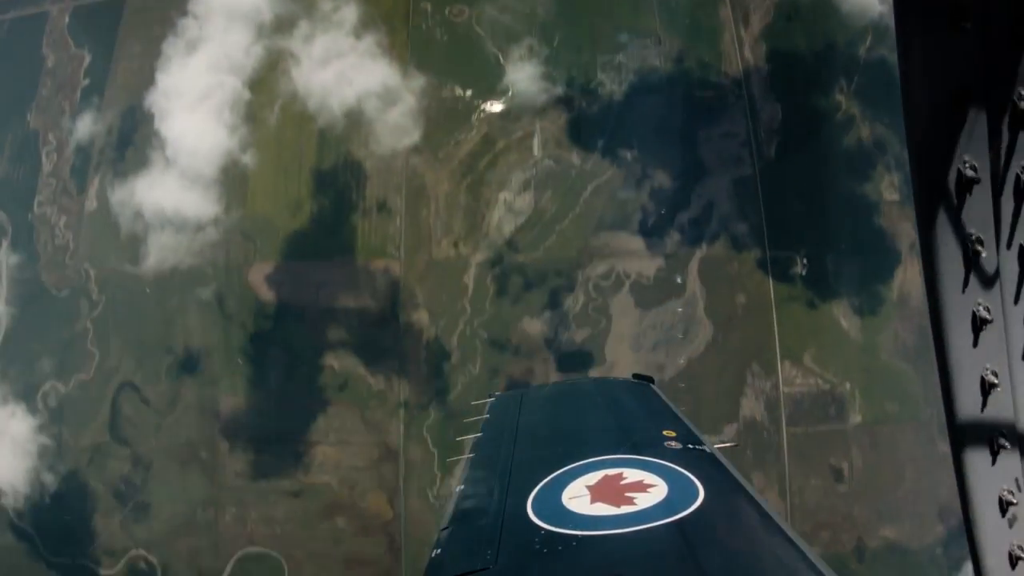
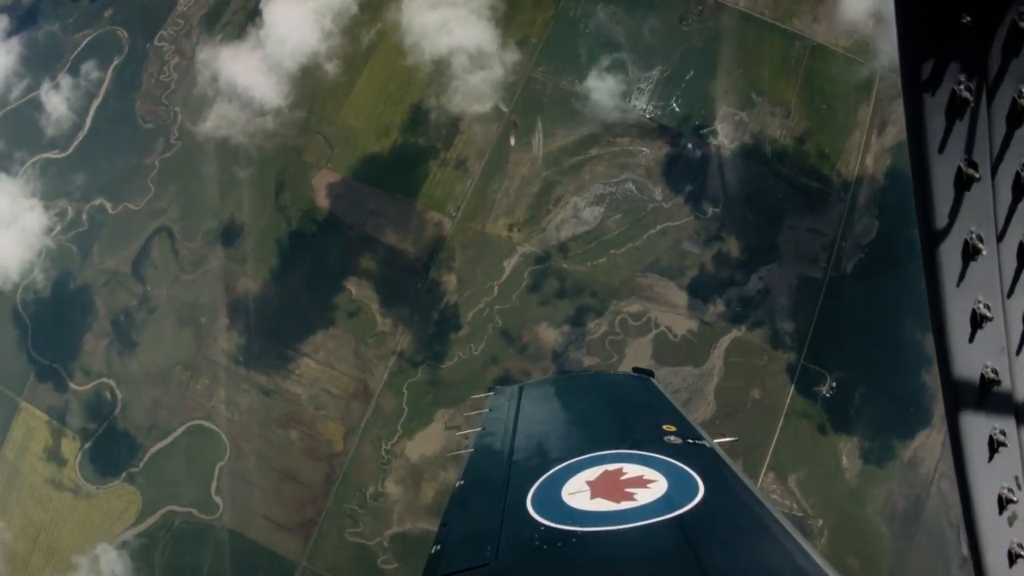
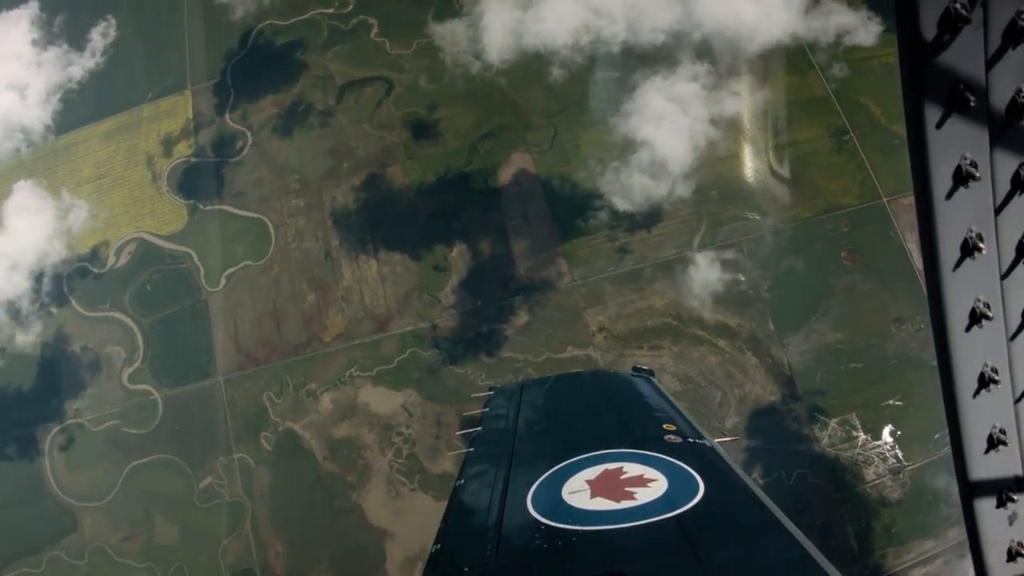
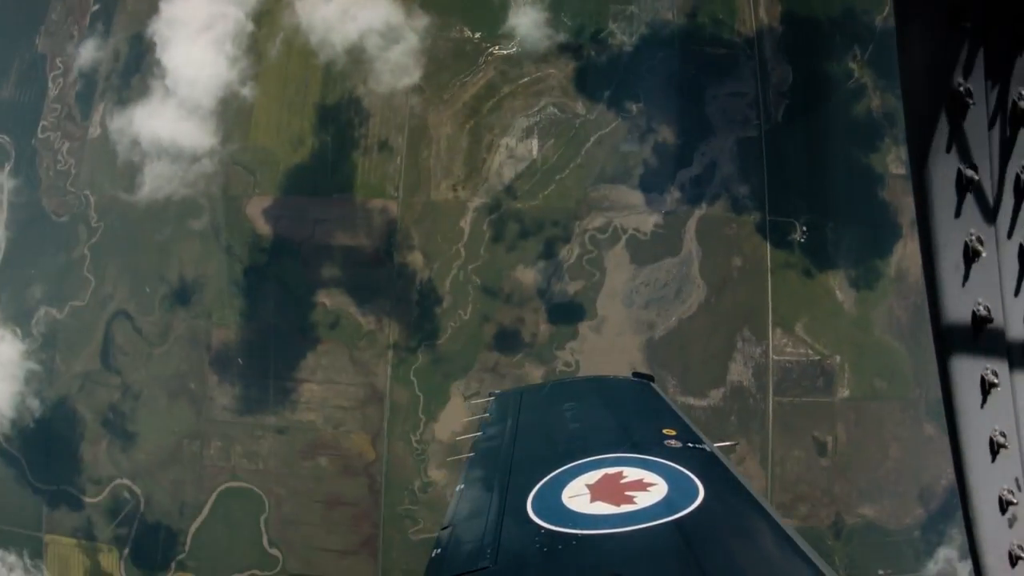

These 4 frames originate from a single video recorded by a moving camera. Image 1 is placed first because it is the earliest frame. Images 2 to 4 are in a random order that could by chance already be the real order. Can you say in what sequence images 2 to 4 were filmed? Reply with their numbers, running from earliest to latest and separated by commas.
4, 2, 3
